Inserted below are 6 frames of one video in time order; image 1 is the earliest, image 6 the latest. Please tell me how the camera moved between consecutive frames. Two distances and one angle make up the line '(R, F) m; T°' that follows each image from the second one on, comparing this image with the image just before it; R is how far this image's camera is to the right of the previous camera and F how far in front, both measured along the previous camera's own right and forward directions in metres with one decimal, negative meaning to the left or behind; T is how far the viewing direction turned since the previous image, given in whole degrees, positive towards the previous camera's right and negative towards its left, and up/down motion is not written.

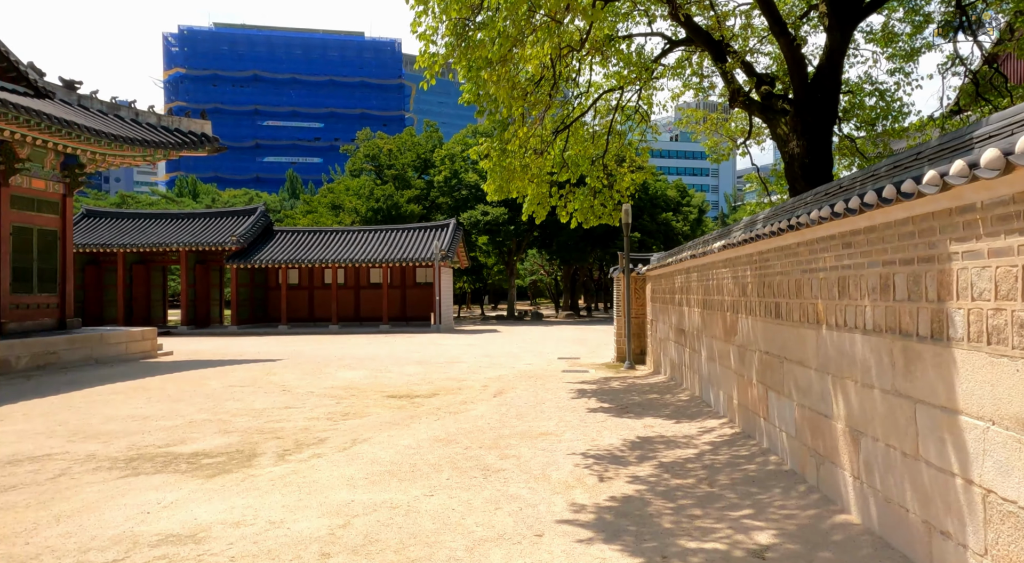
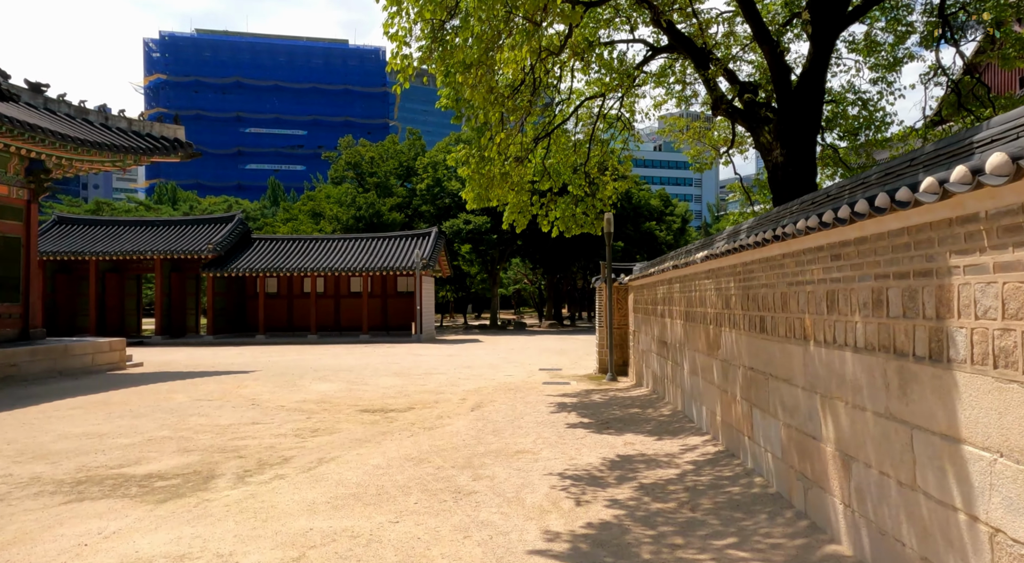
(+0.1, +0.3) m; +1°
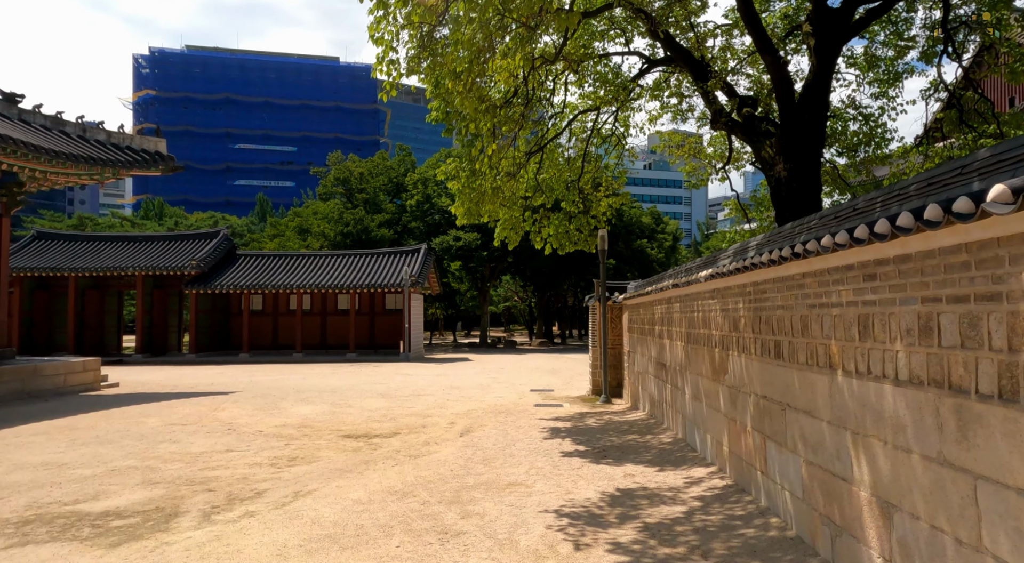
(0.0, +0.4) m; +1°
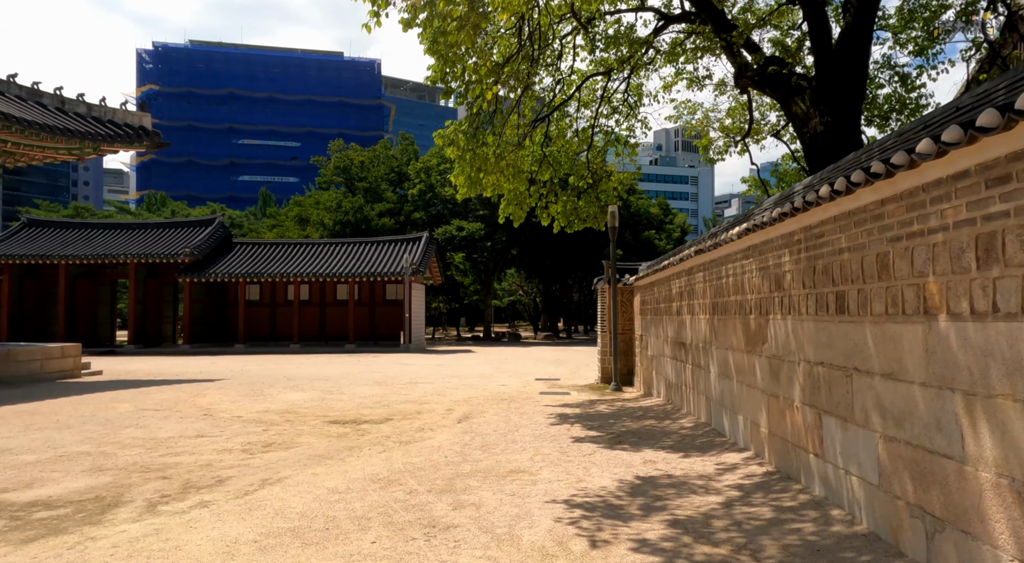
(0.0, +0.8) m; 0°
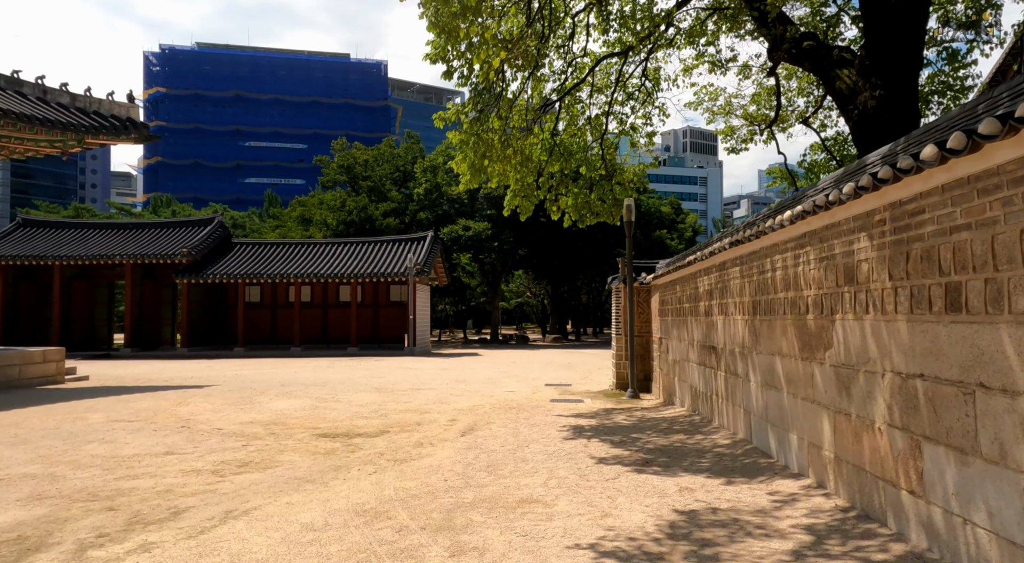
(0.0, +0.8) m; -1°
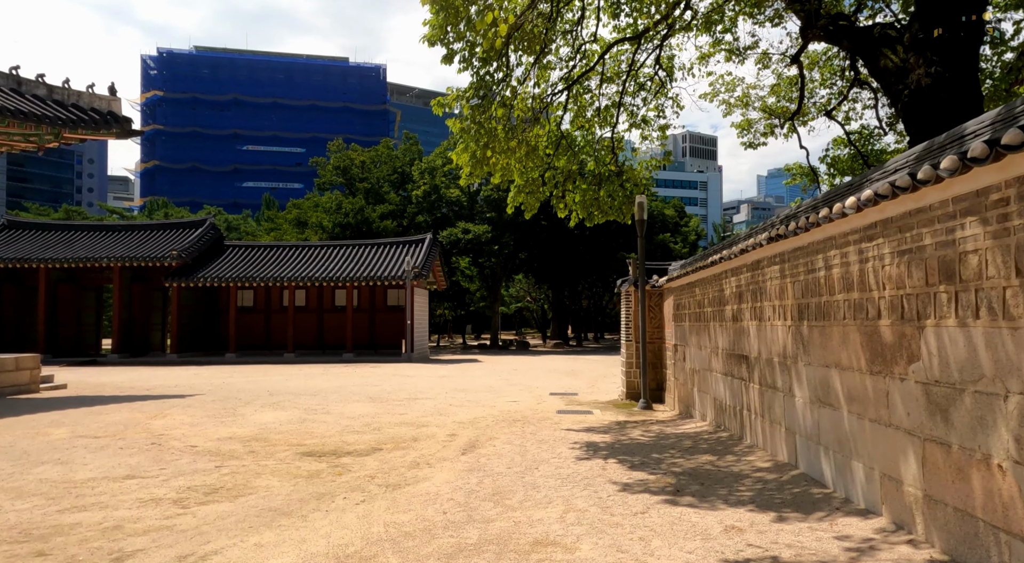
(-0.1, +0.7) m; 0°
